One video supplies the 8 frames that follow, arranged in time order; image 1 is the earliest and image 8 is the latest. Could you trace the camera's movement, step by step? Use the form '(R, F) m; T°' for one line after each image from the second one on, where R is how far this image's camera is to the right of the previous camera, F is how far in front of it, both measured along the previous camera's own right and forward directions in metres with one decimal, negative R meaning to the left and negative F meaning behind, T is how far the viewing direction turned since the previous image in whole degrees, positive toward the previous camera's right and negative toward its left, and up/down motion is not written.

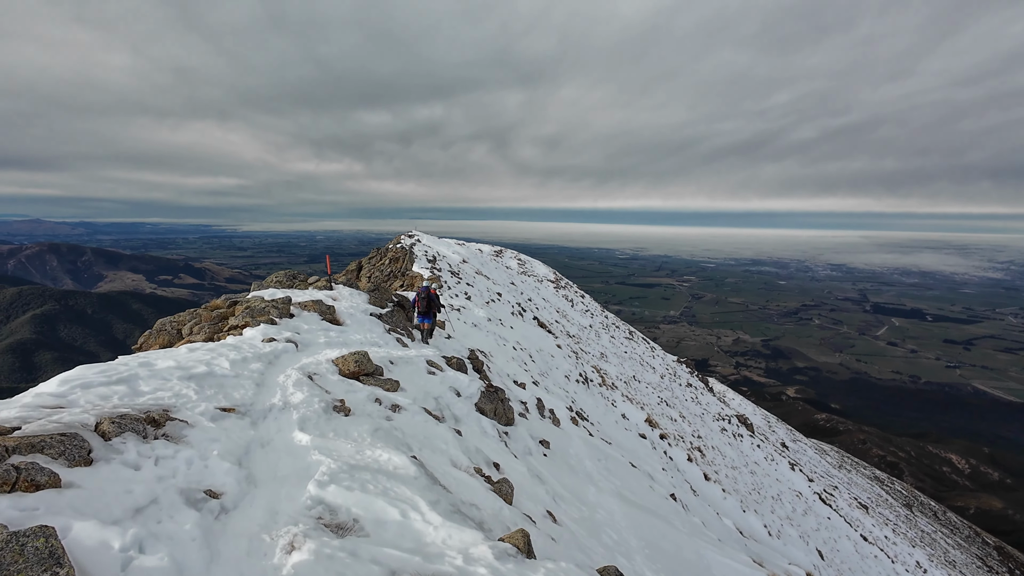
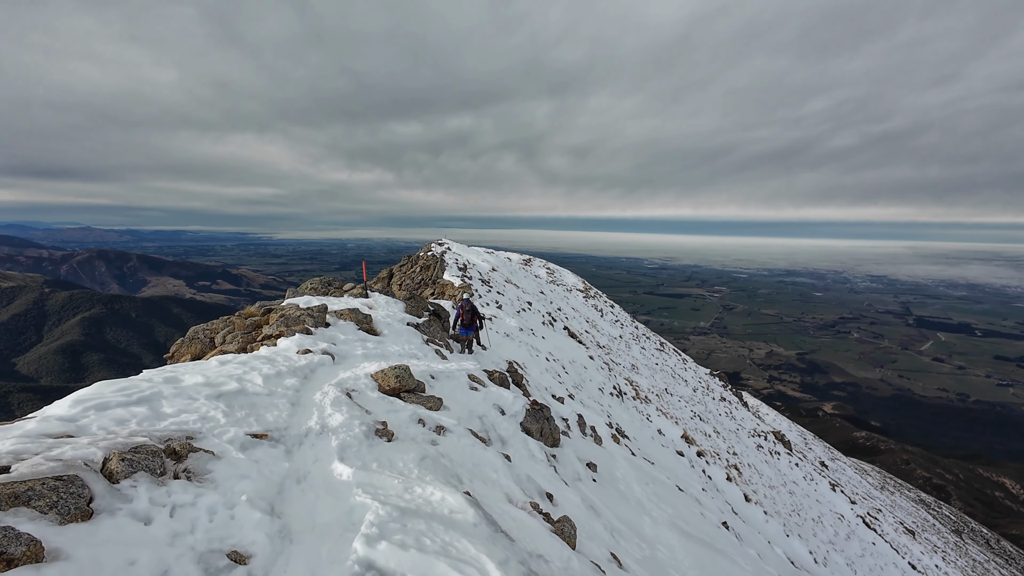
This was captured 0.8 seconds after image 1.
(-0.4, +0.7) m; -3°
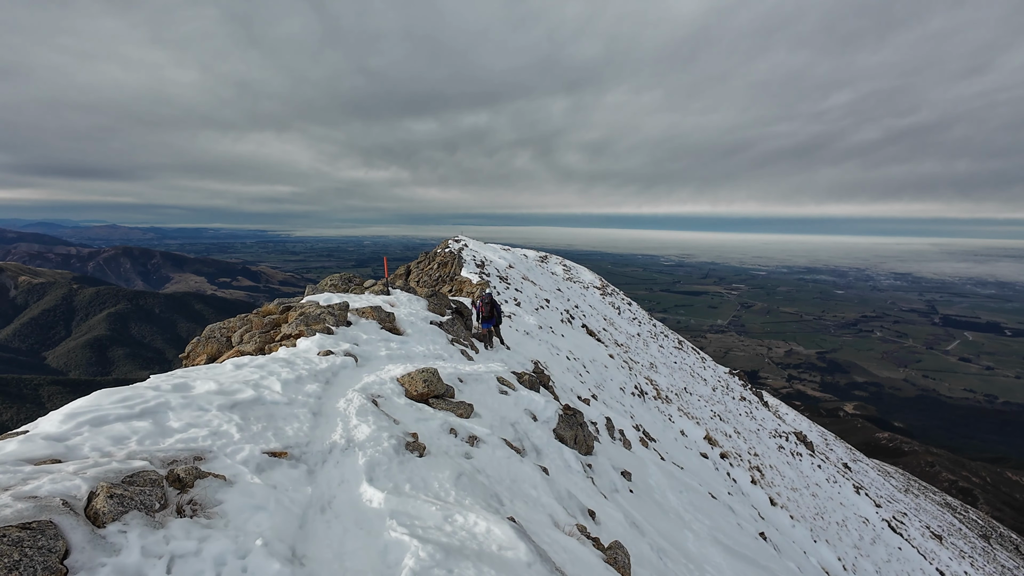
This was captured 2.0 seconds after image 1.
(-0.3, +0.6) m; -2°
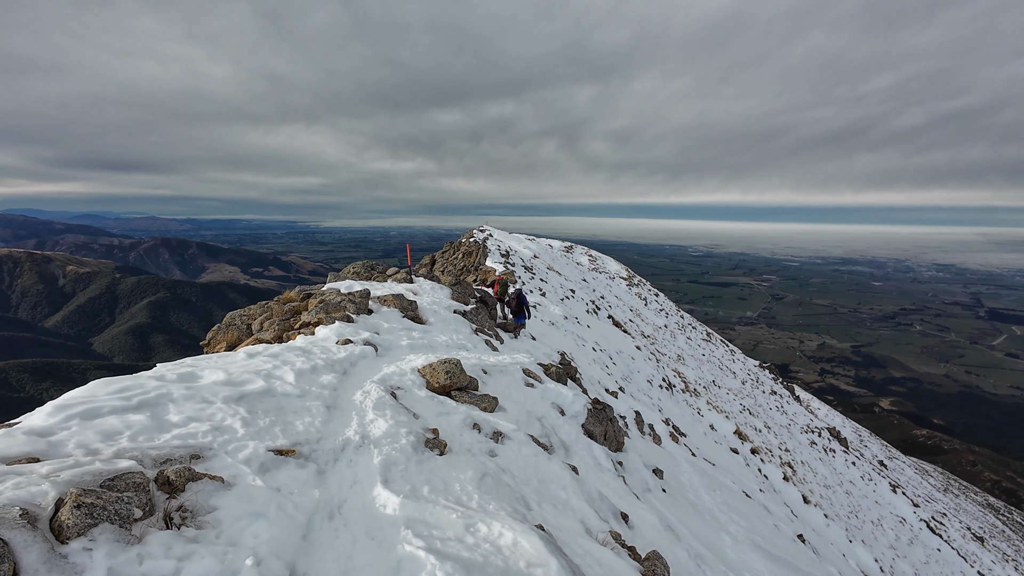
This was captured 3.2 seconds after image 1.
(0.0, +0.4) m; -3°
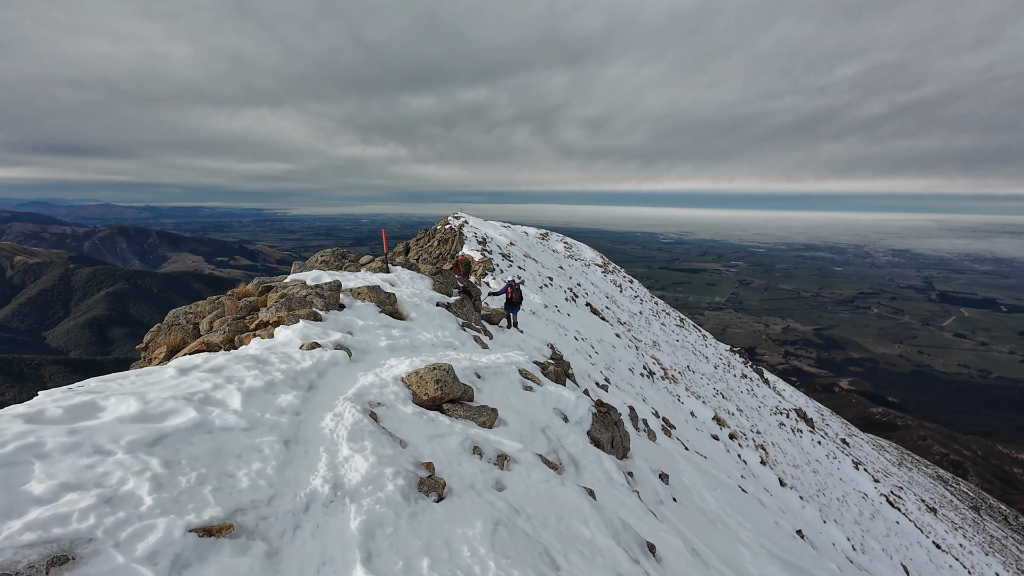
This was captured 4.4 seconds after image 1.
(-0.3, +1.0) m; +3°
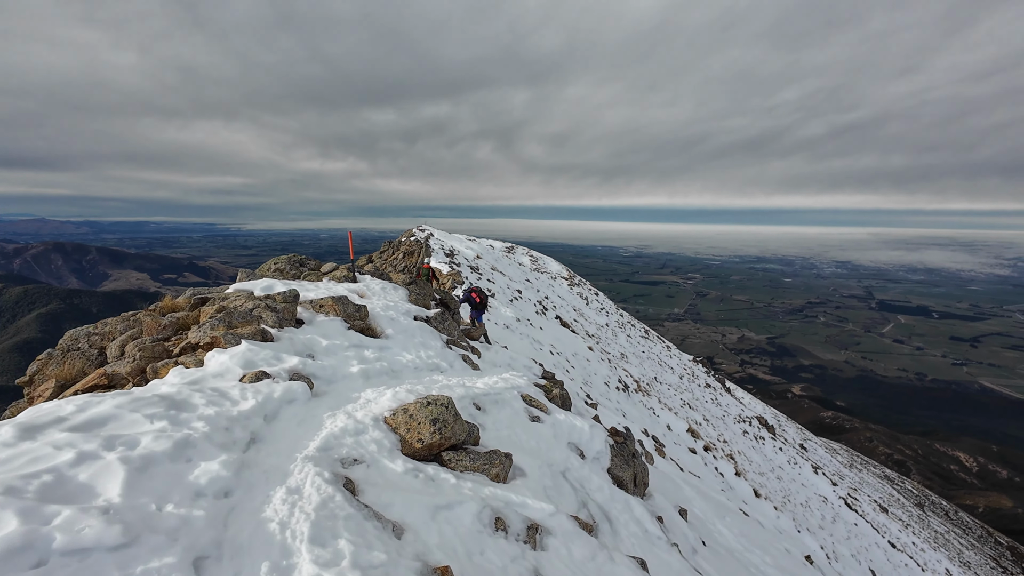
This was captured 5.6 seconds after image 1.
(-0.4, +1.3) m; +4°
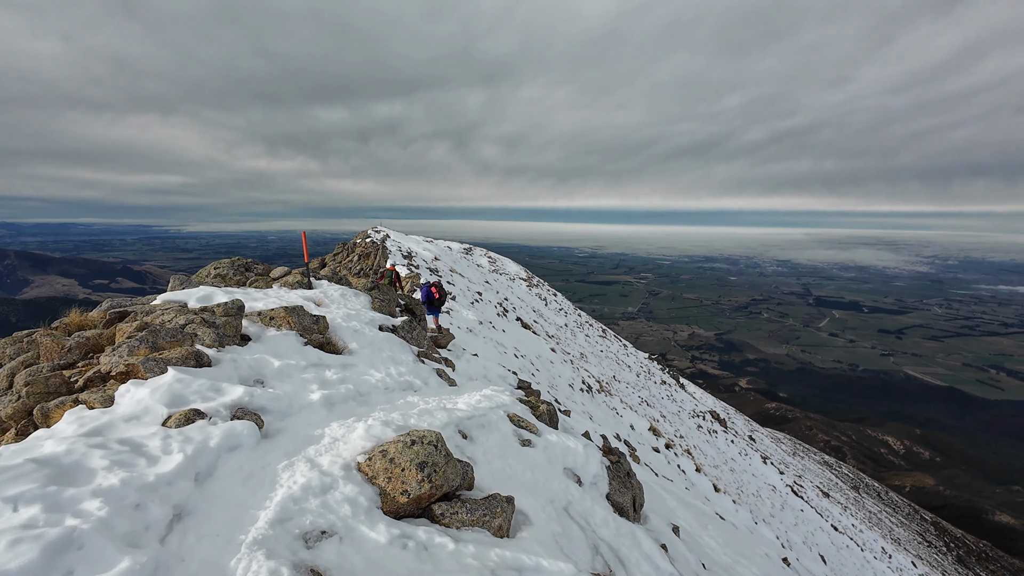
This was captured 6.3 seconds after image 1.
(-0.3, +0.7) m; +5°
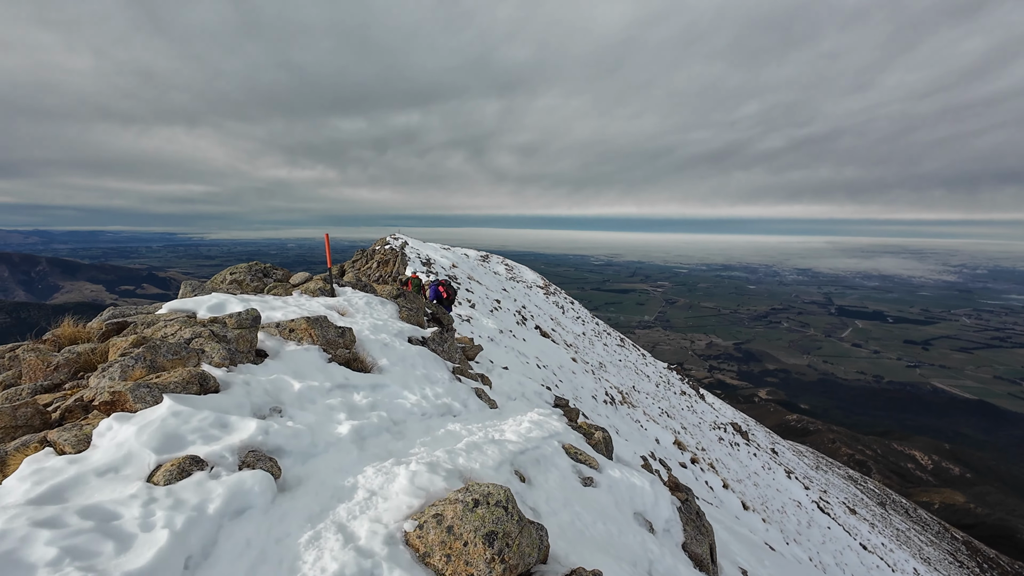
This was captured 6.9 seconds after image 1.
(-0.4, +0.7) m; -2°
